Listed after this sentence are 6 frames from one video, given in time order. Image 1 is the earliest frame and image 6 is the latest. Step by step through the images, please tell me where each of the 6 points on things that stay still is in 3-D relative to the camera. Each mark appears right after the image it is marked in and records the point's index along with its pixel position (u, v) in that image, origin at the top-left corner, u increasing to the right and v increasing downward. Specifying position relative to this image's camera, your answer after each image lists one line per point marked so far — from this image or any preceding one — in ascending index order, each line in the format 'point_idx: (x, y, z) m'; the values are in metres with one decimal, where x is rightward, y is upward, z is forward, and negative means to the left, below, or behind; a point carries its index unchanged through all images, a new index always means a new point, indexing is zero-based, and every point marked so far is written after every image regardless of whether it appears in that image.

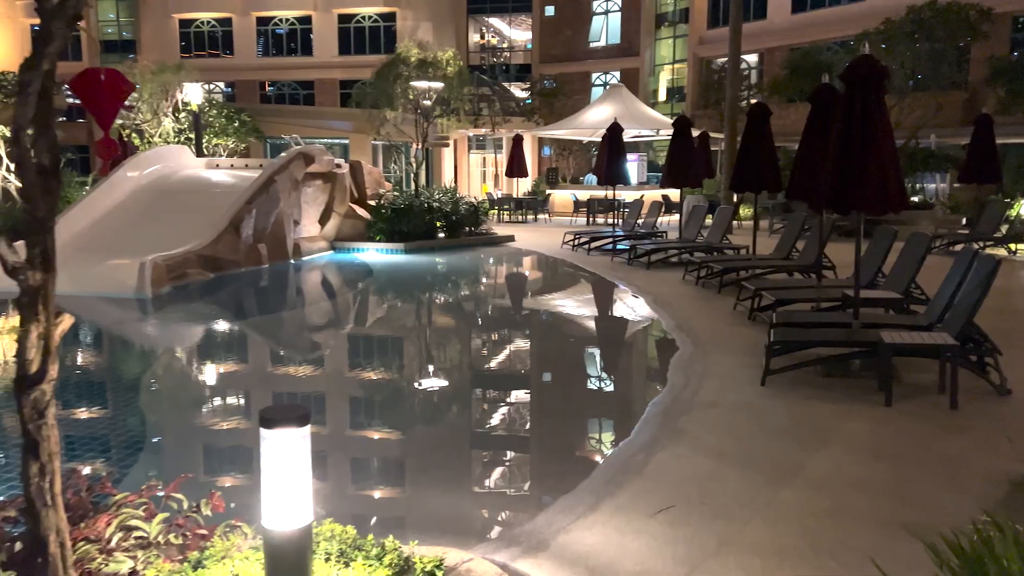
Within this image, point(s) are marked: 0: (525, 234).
0: (+0.3, +1.1, +16.0) m
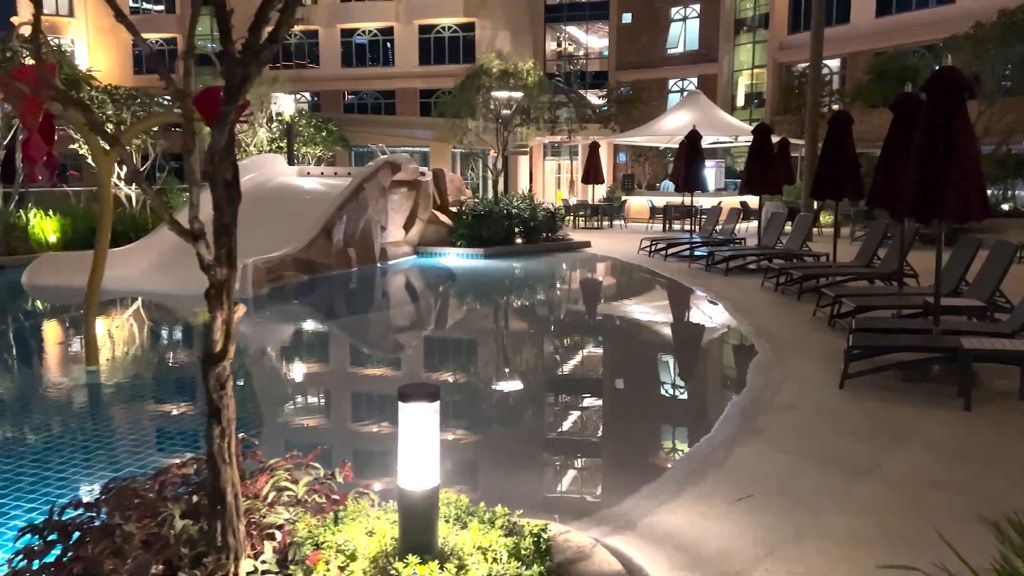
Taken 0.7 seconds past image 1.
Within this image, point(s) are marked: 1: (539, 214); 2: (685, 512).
0: (+1.9, +1.0, +16.2) m
1: (+0.5, +1.4, +15.2) m
2: (+0.7, -0.9, +3.2) m
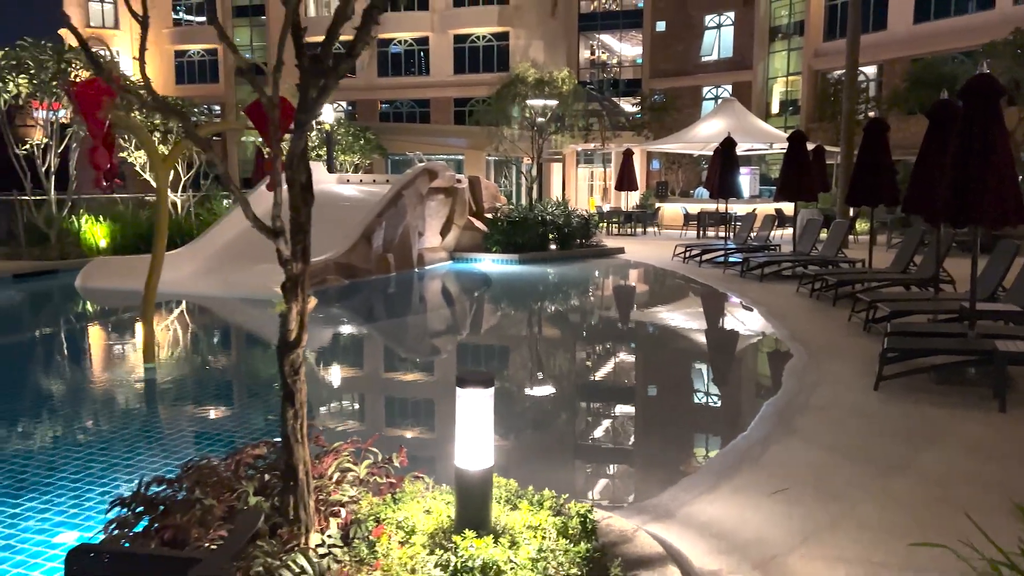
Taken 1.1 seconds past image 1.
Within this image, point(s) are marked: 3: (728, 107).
0: (+2.6, +0.9, +16.3) m
1: (+1.2, +1.3, +15.3) m
2: (+0.9, -0.9, +3.4) m
3: (+4.9, +4.1, +17.6) m
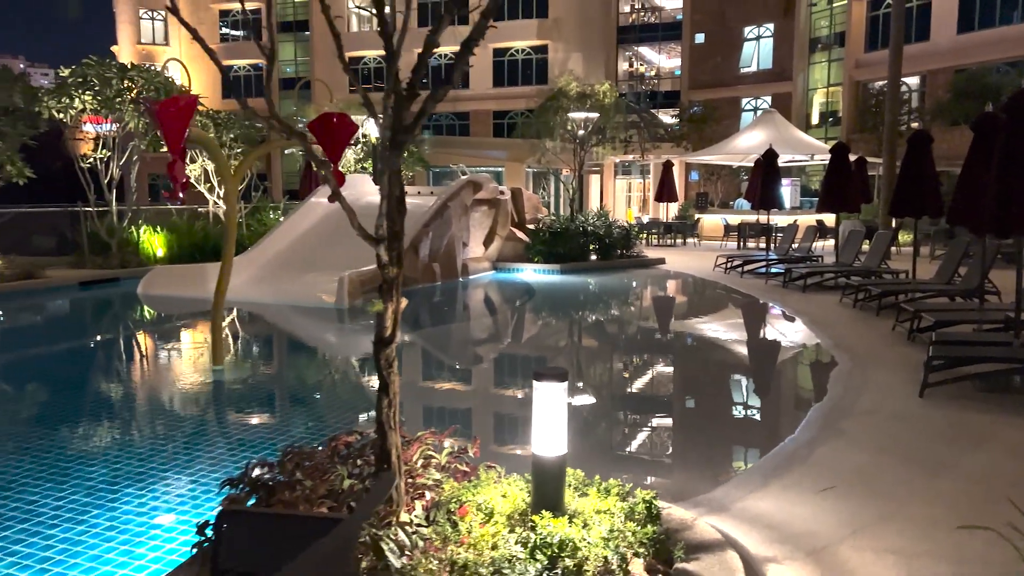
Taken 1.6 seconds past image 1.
0: (+3.4, +0.6, +16.5) m
1: (+2.0, +1.1, +15.5) m
2: (+1.2, -1.0, +3.6) m
3: (+5.8, +3.8, +17.6) m
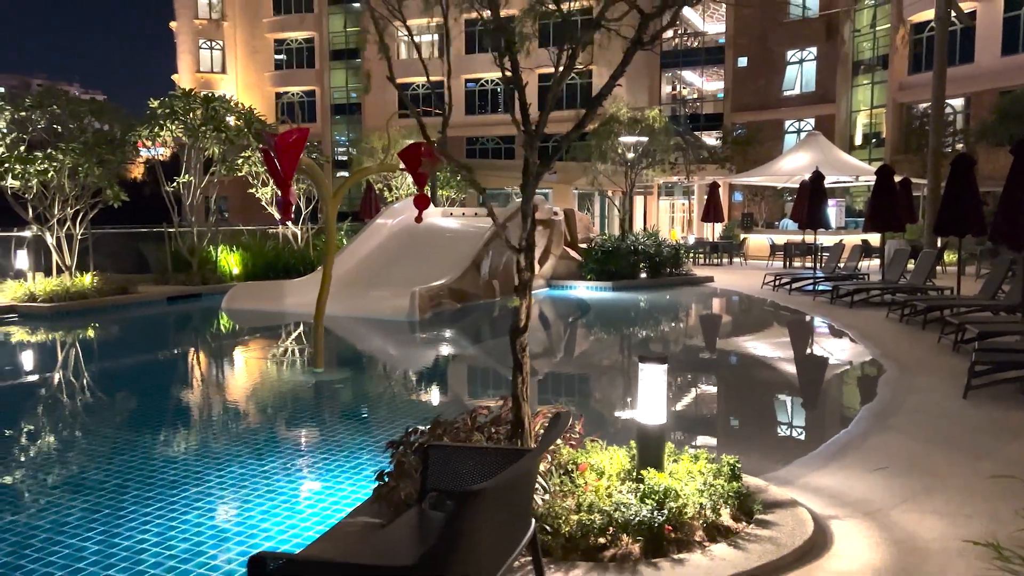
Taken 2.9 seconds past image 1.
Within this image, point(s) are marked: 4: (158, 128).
0: (+4.6, +0.3, +16.9) m
1: (+3.1, +0.8, +16.1) m
2: (+1.7, -1.0, +4.1) m
3: (+7.0, +3.4, +18.1) m
4: (-6.2, +2.8, +13.5) m
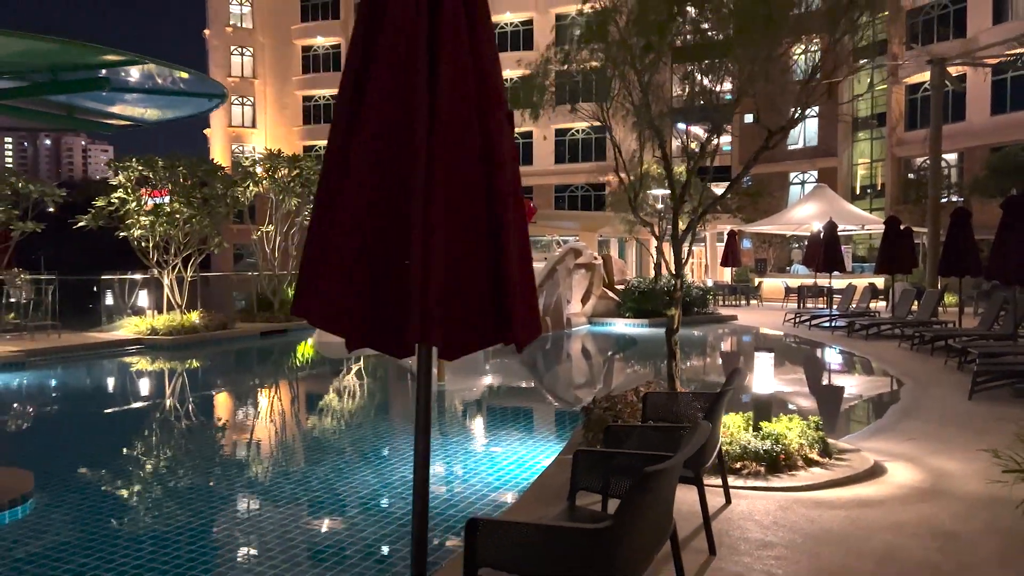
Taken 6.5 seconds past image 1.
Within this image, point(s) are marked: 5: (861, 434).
0: (+5.5, -0.7, +18.6) m
1: (+4.1, -0.1, +17.8) m
2: (+2.7, -1.1, +5.7) m
3: (+7.9, +2.4, +20.0) m
4: (-5.2, +2.1, +15.3) m
5: (+2.7, -1.1, +6.0) m
